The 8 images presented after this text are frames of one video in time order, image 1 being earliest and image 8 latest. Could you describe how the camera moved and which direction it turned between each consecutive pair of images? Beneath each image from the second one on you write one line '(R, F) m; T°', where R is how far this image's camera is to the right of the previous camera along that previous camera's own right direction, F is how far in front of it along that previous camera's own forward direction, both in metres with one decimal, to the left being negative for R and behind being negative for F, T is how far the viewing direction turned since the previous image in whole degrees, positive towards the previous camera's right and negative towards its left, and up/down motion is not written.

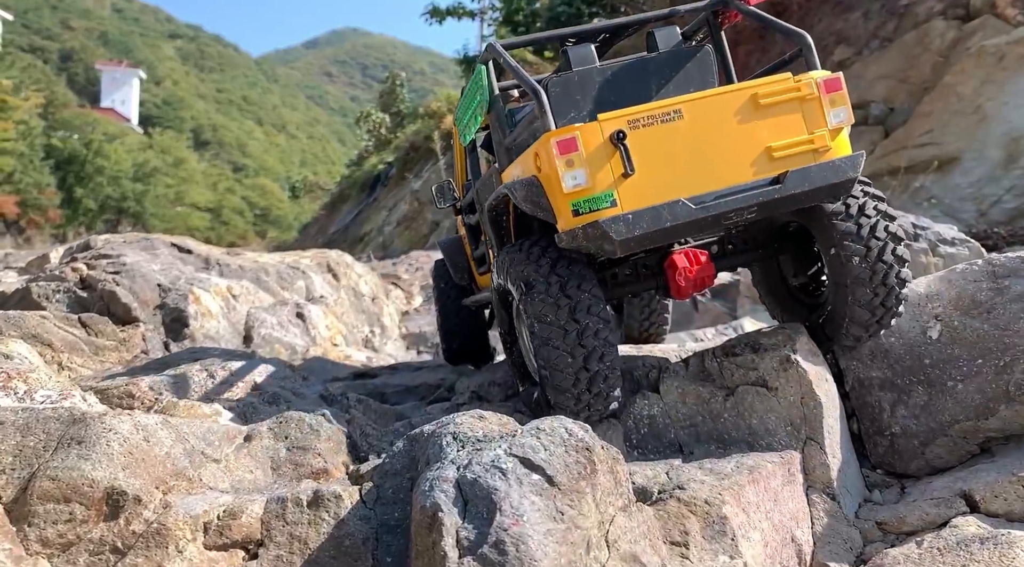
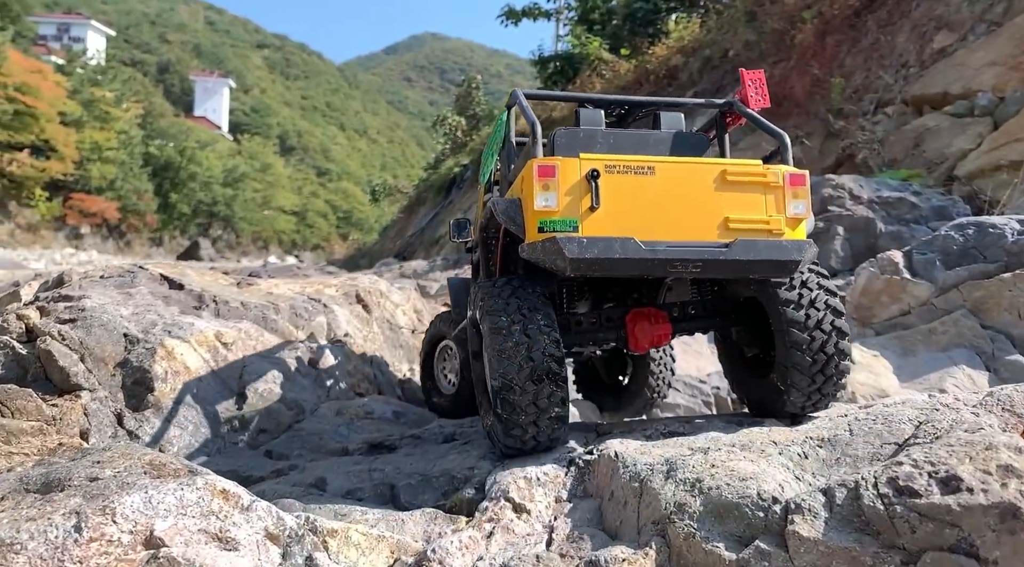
(+0.1, +1.5) m; -5°
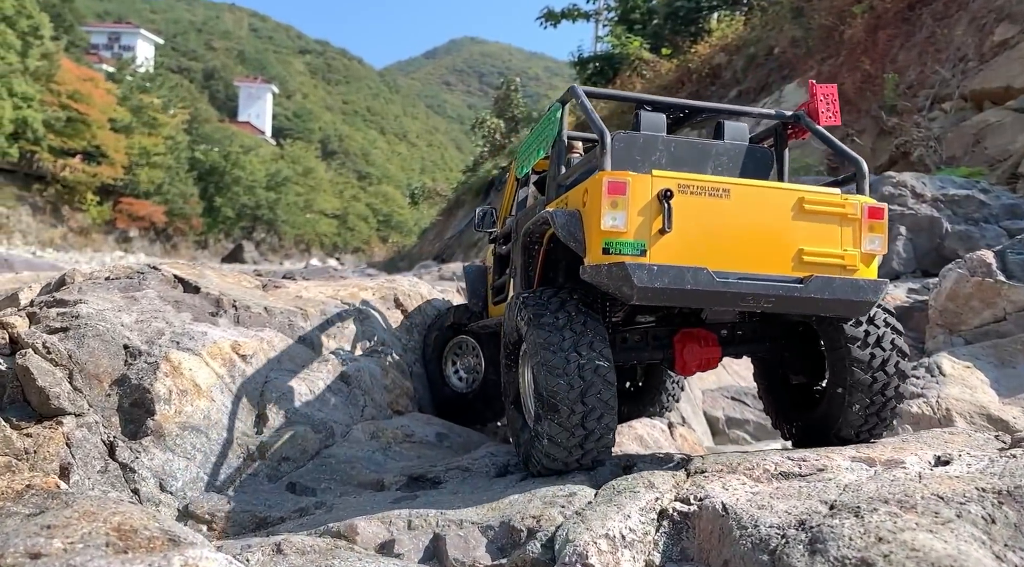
(-0.1, +0.8) m; -3°
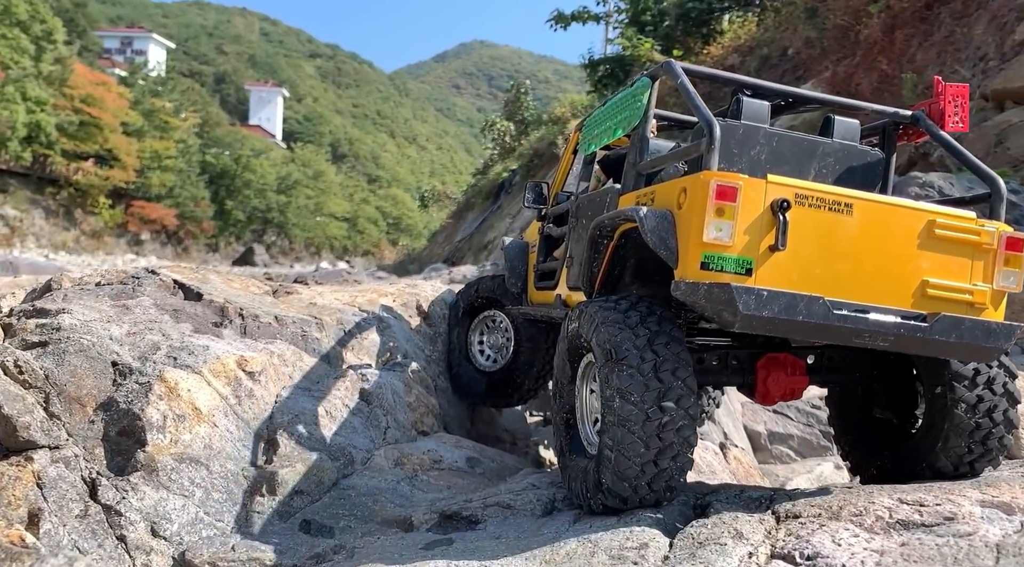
(-0.2, +0.6) m; -1°
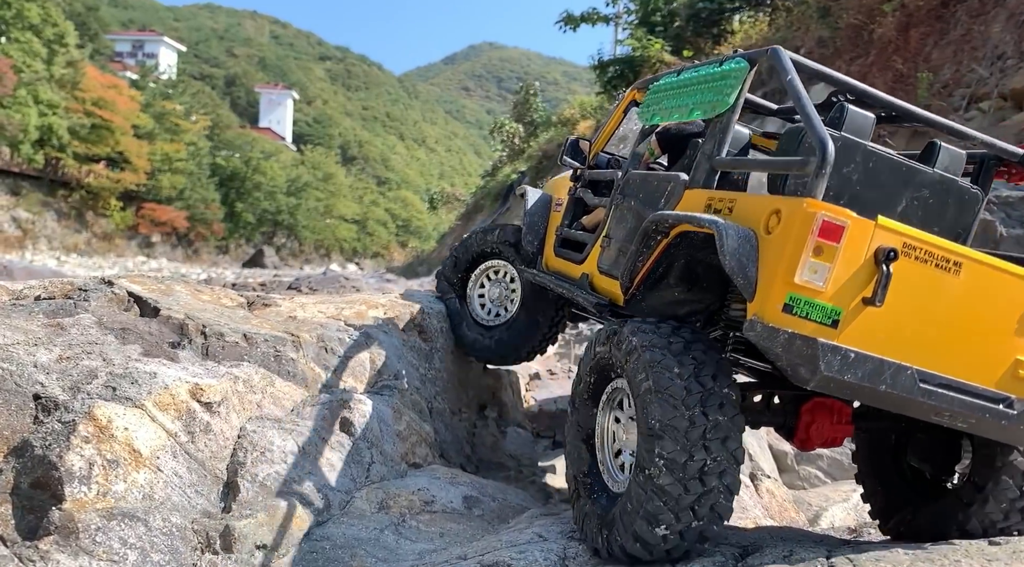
(0.0, +0.6) m; -1°
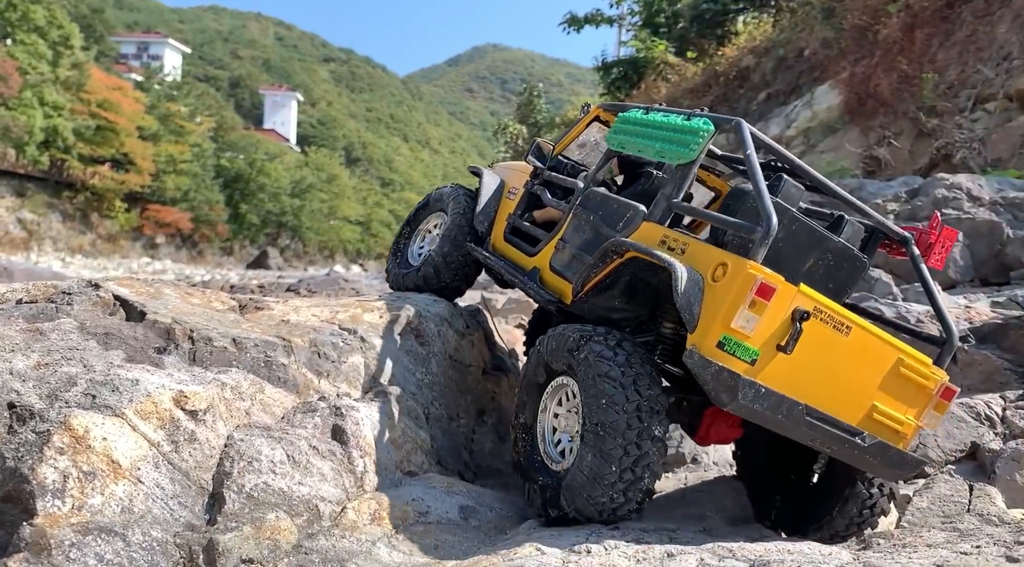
(0.0, +0.1) m; 0°
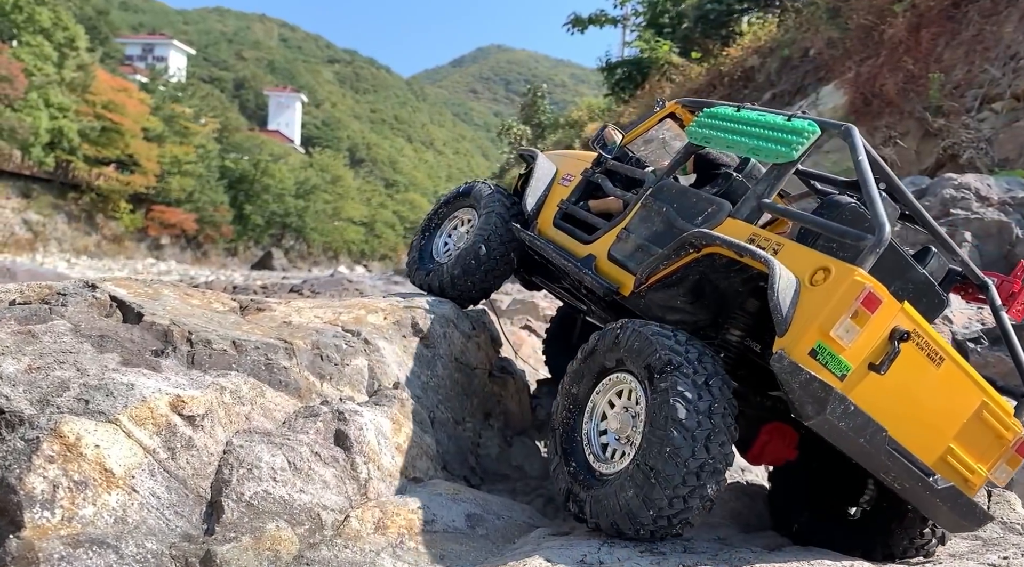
(0.0, +0.1) m; 0°
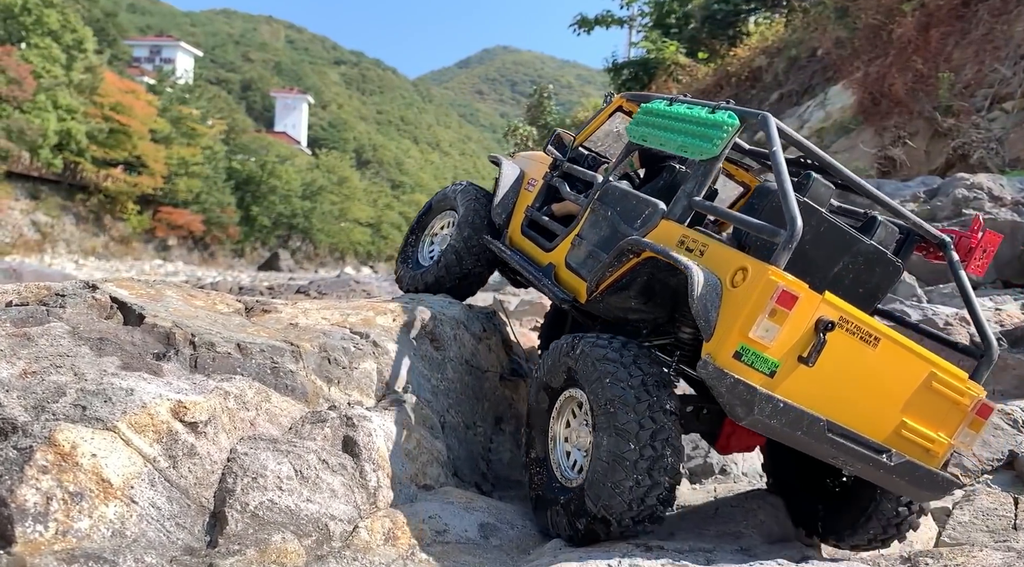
(0.0, +0.1) m; 0°
